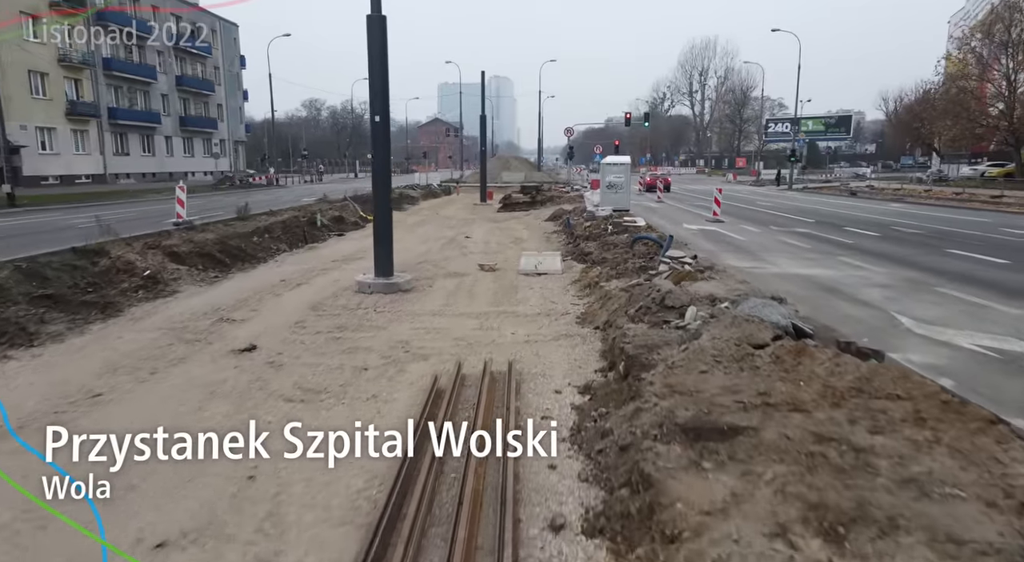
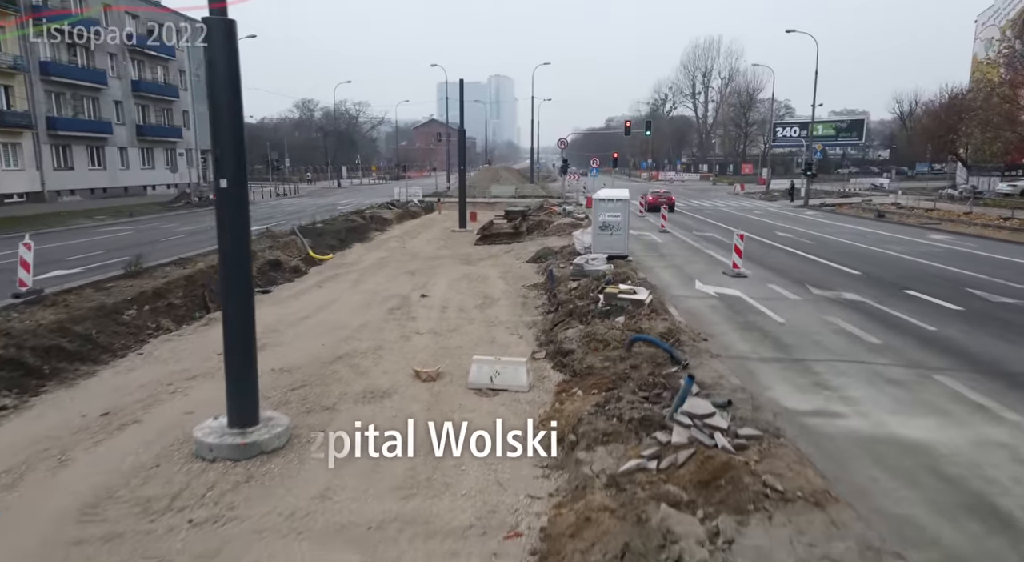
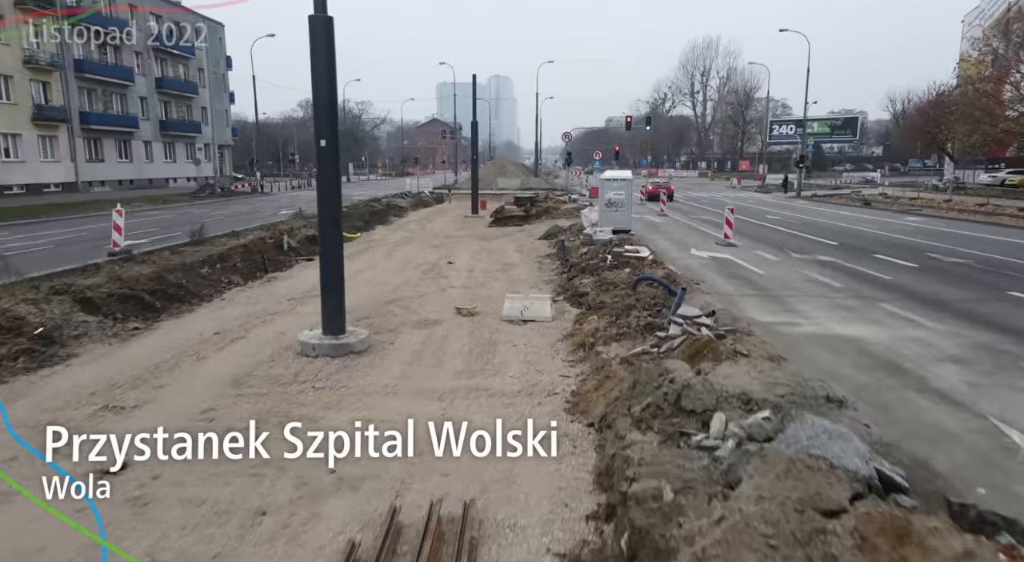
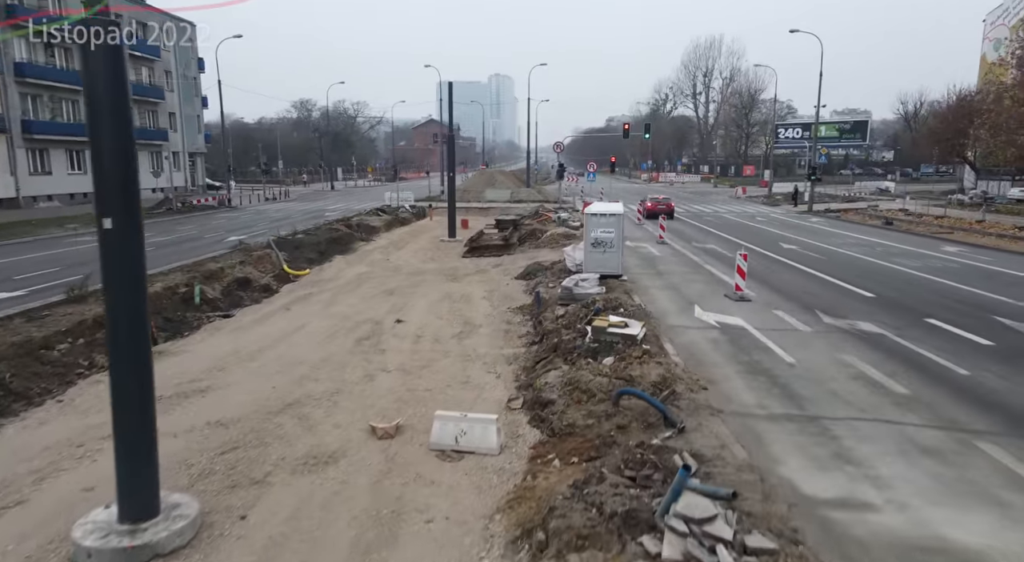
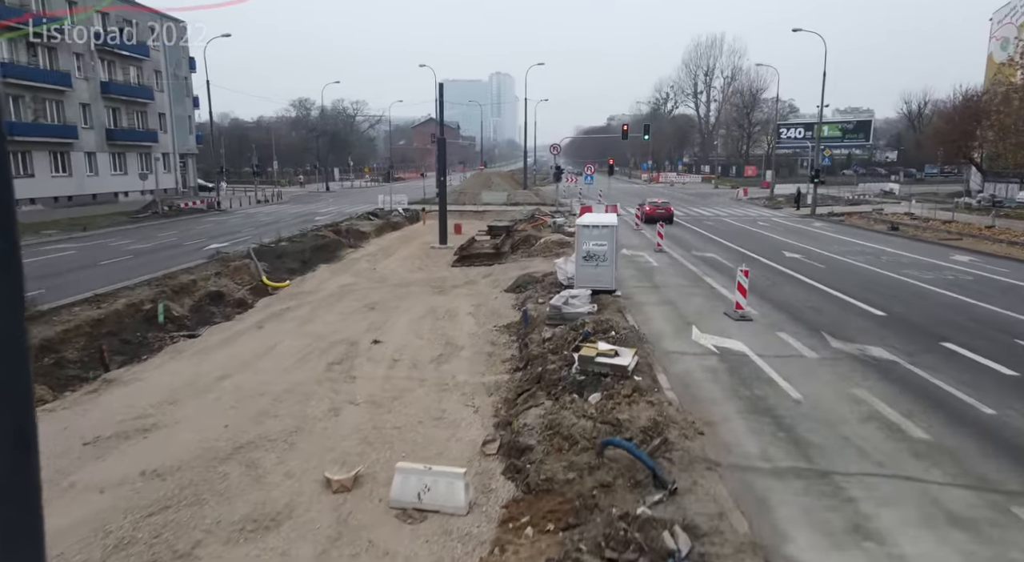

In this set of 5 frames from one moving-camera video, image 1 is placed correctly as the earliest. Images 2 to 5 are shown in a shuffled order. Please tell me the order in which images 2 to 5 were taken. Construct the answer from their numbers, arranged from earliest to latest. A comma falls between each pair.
3, 2, 4, 5
